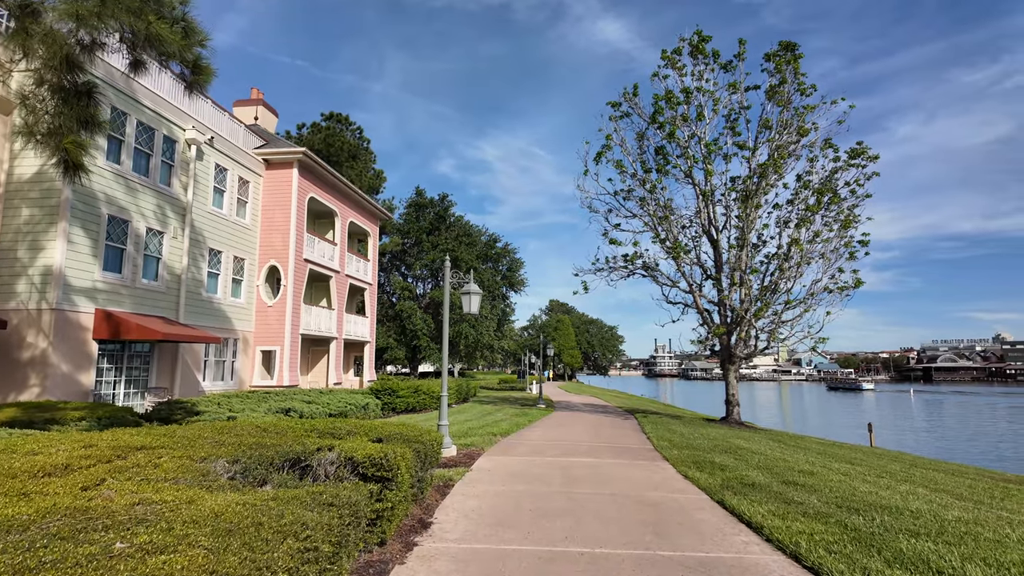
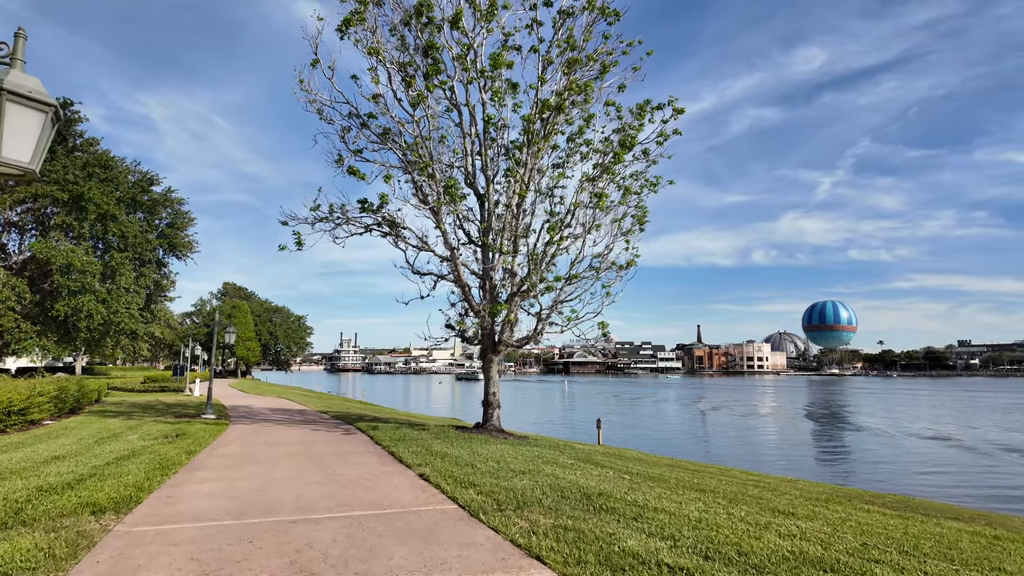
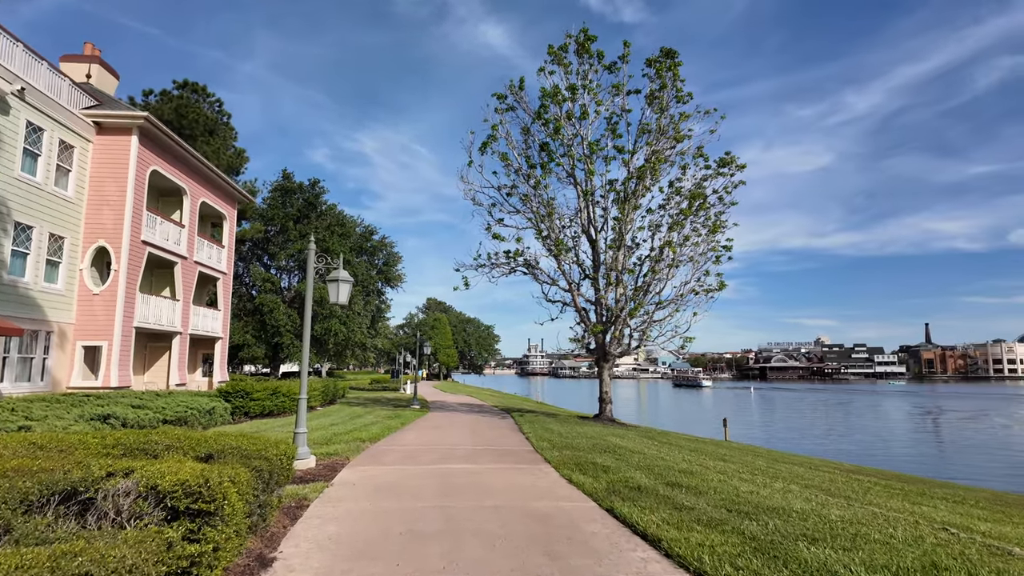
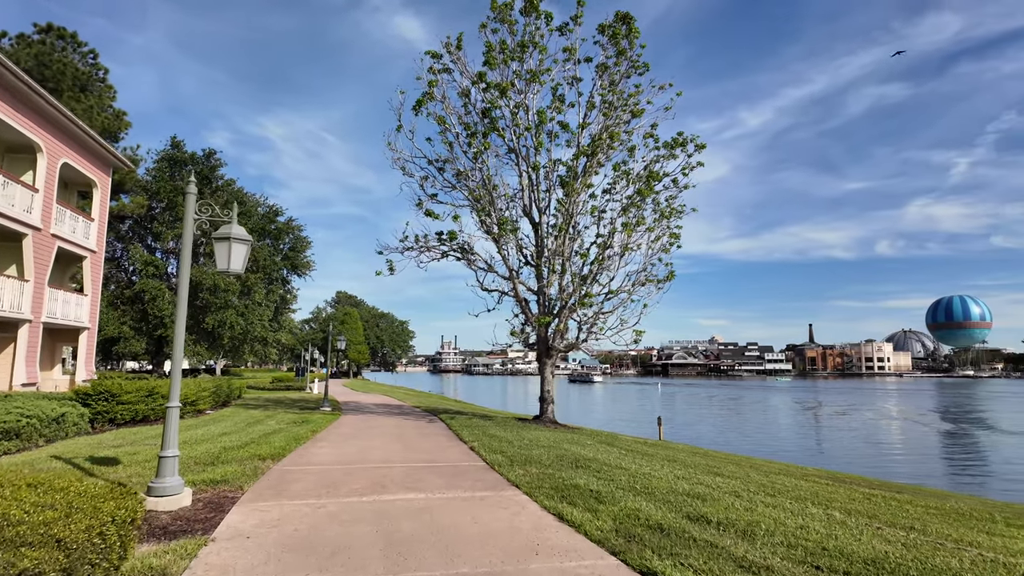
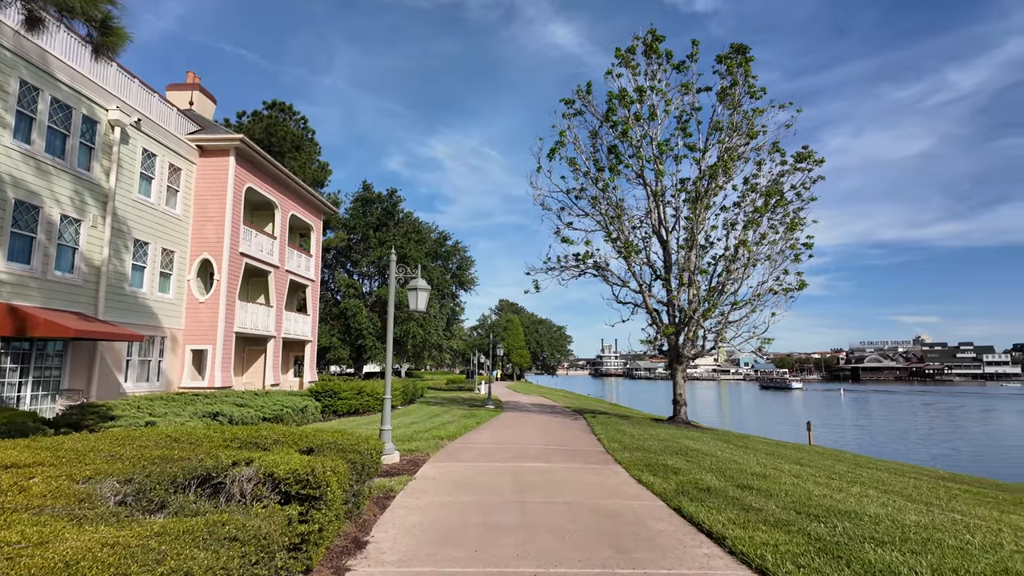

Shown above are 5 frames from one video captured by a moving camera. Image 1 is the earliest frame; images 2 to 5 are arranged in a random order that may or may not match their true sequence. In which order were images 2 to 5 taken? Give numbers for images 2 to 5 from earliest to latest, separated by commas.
5, 3, 4, 2
